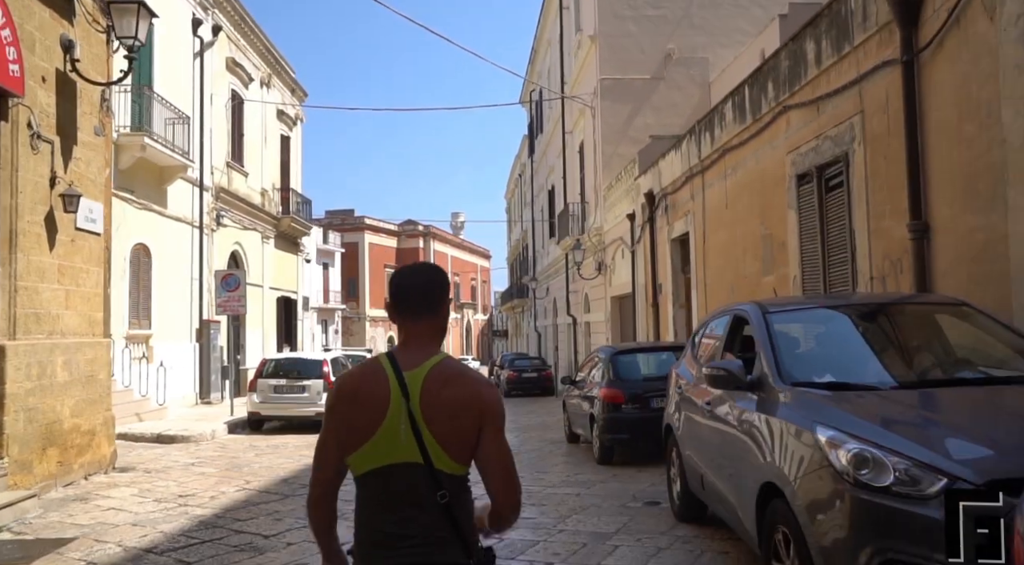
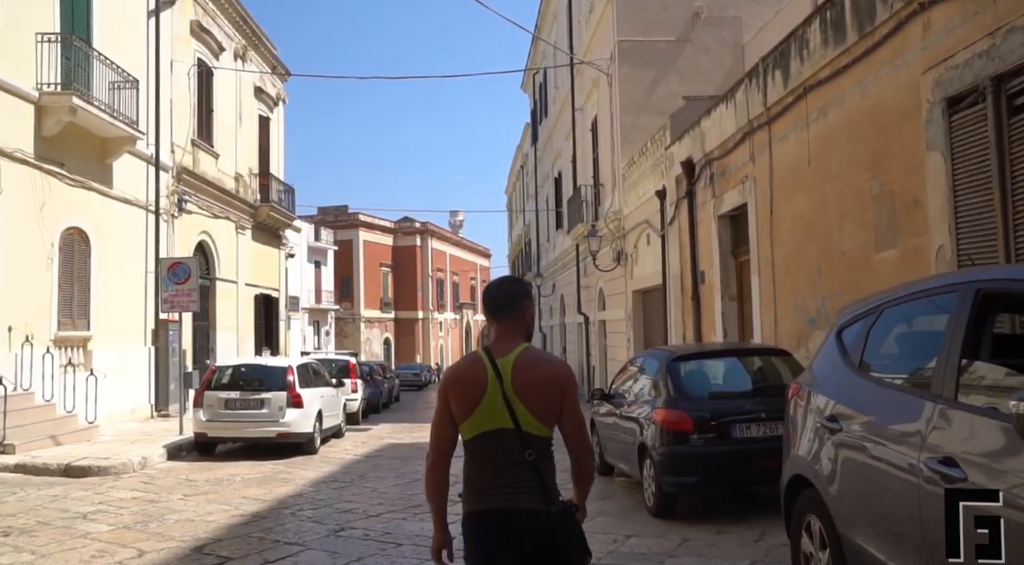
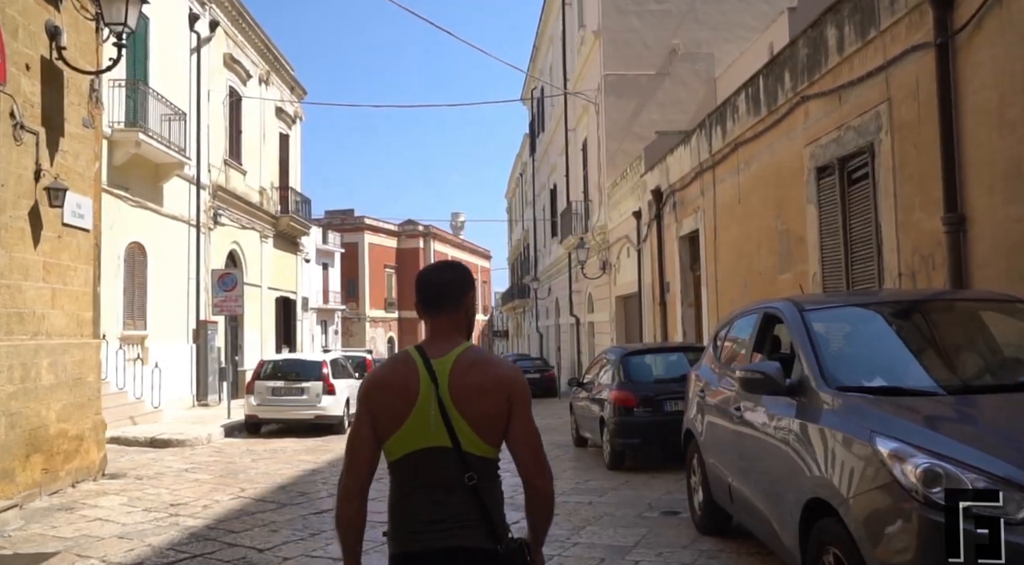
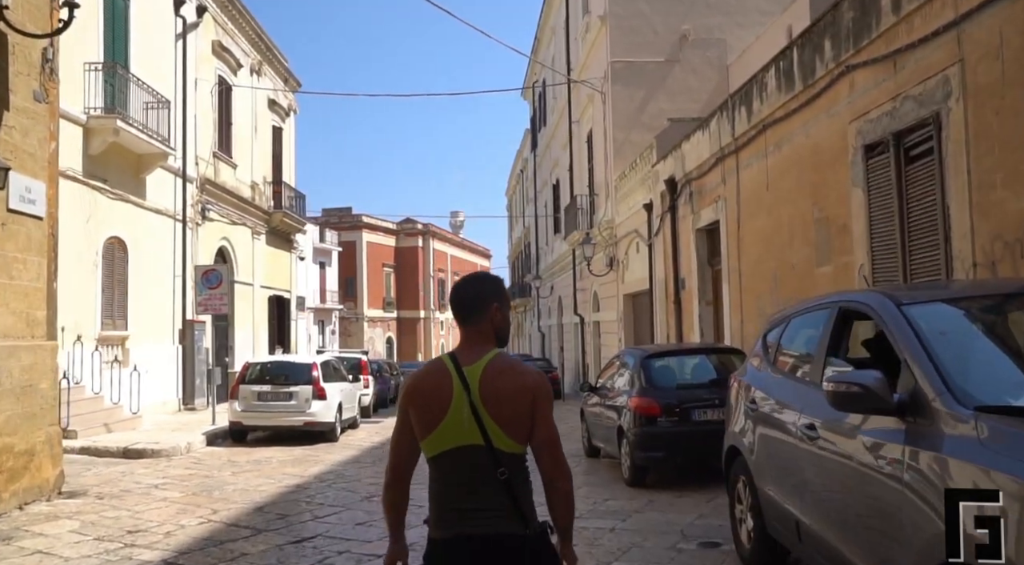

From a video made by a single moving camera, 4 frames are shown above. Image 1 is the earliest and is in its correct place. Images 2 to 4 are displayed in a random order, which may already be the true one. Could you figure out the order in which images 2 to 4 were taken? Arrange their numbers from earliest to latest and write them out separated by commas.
3, 4, 2
